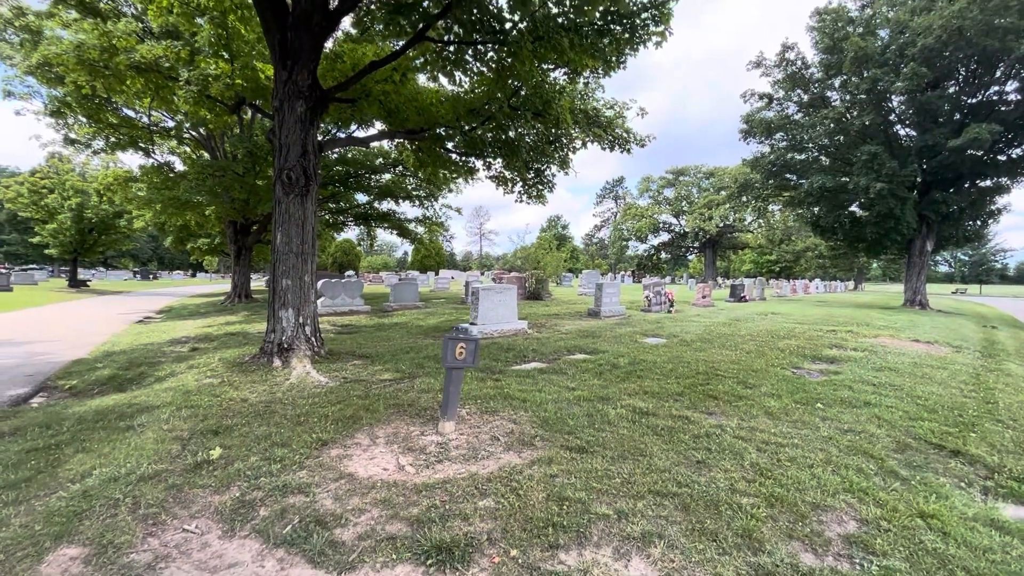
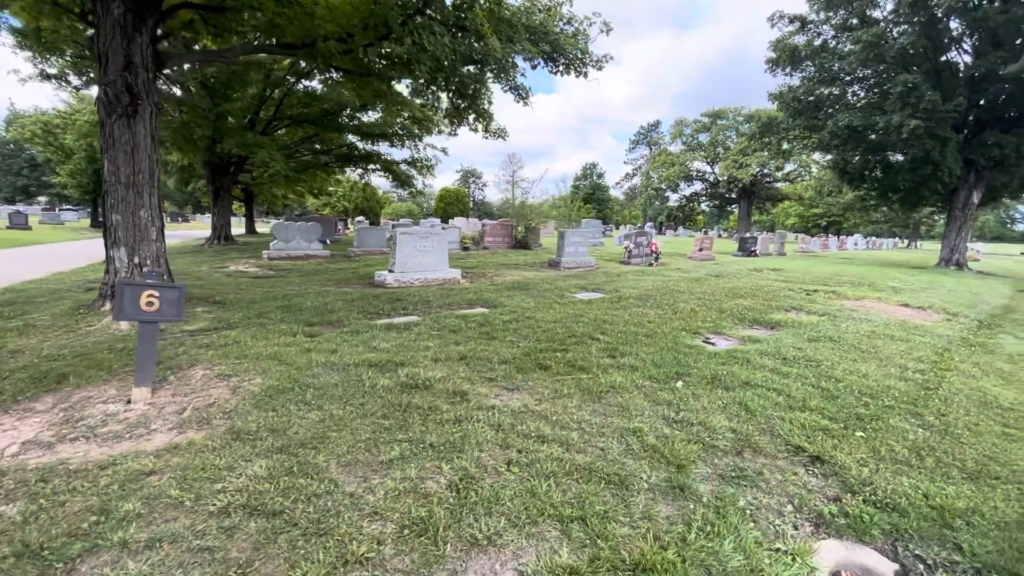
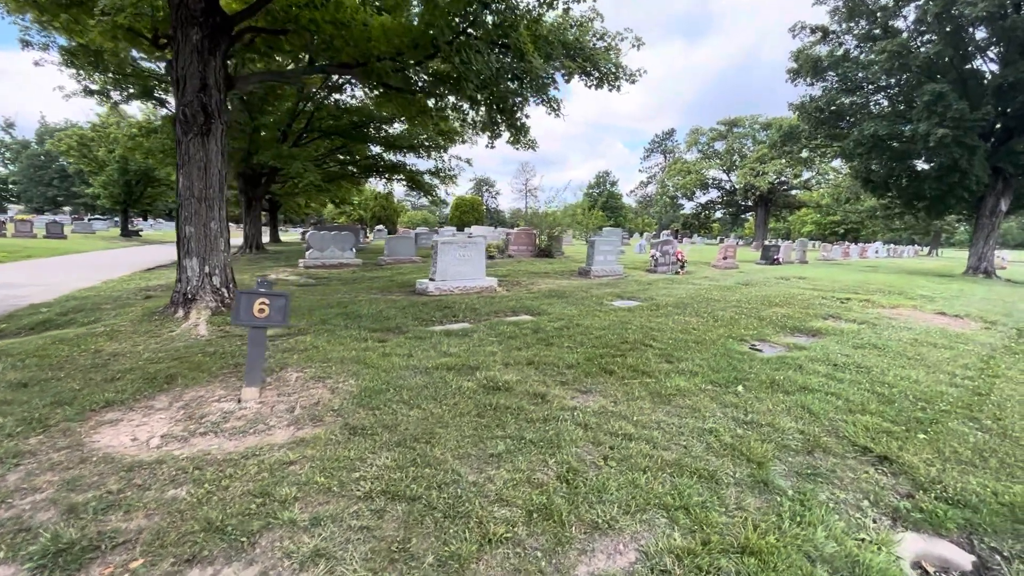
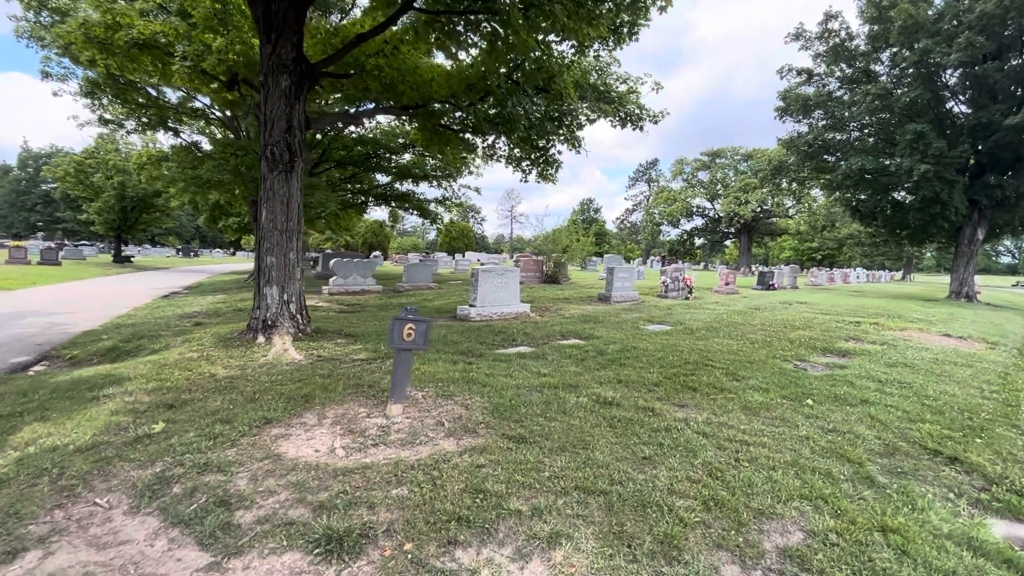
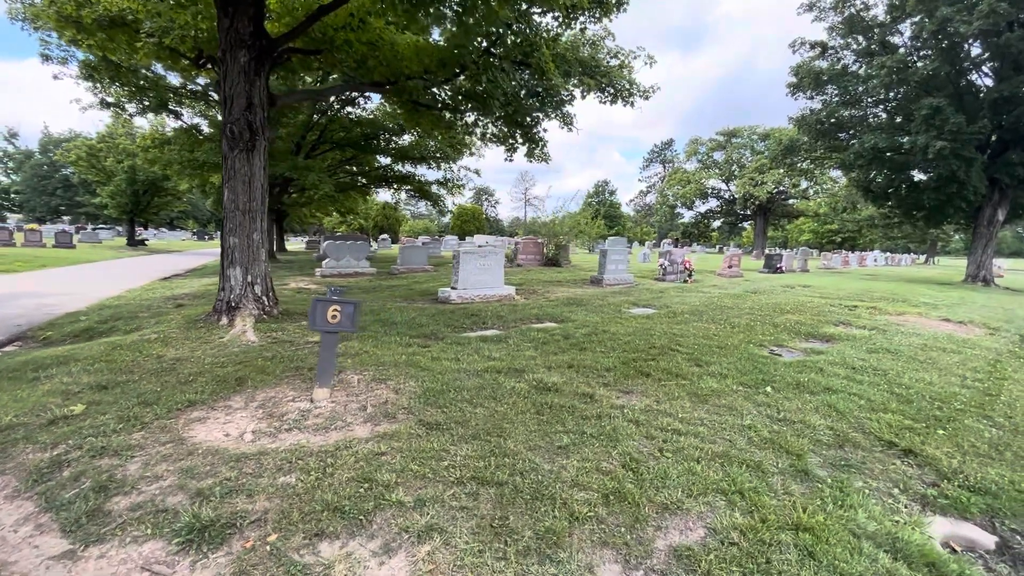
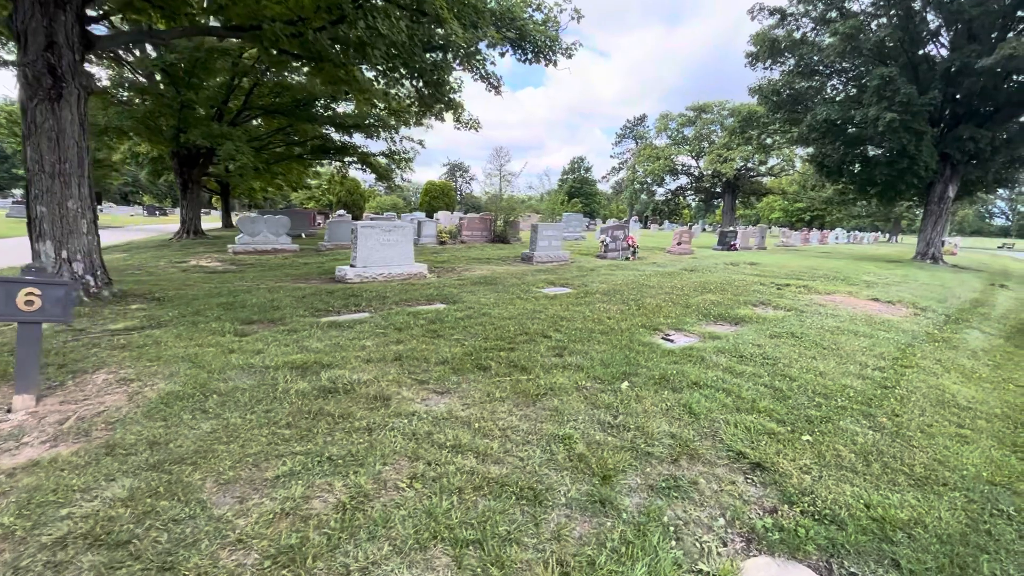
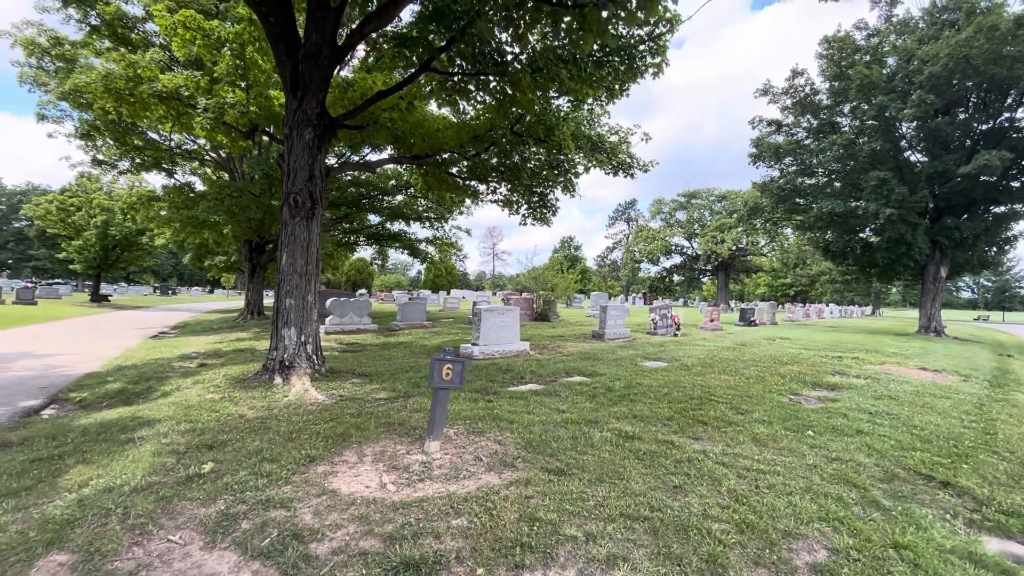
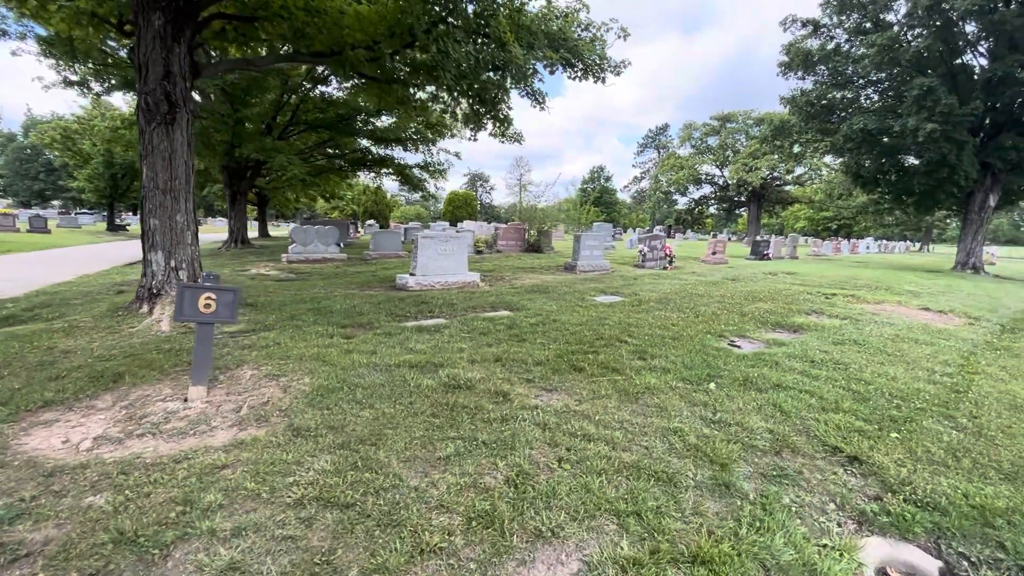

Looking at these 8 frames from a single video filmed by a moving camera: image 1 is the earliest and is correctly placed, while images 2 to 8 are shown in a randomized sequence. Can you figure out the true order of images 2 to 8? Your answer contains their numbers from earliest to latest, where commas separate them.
7, 4, 5, 3, 8, 2, 6
